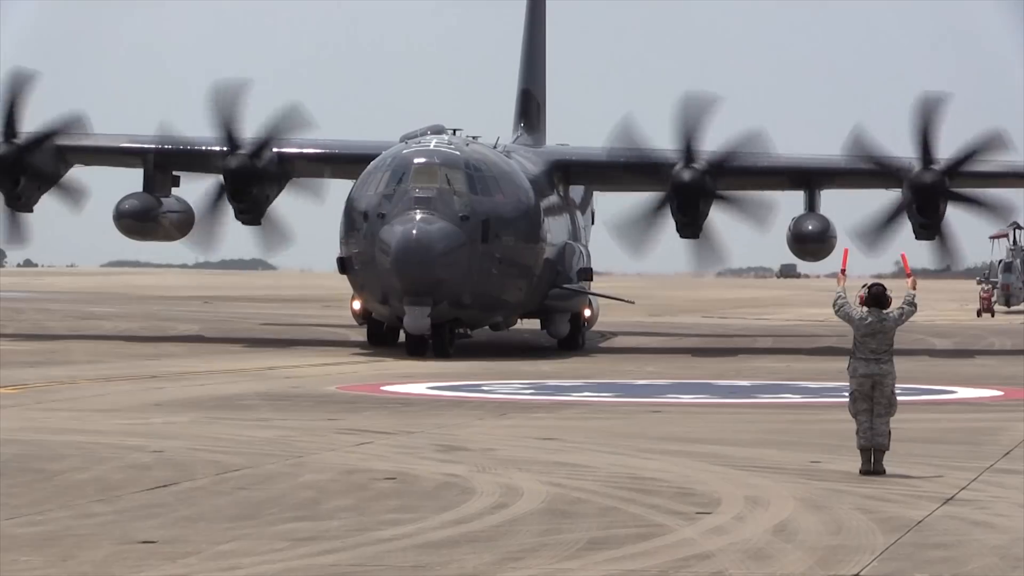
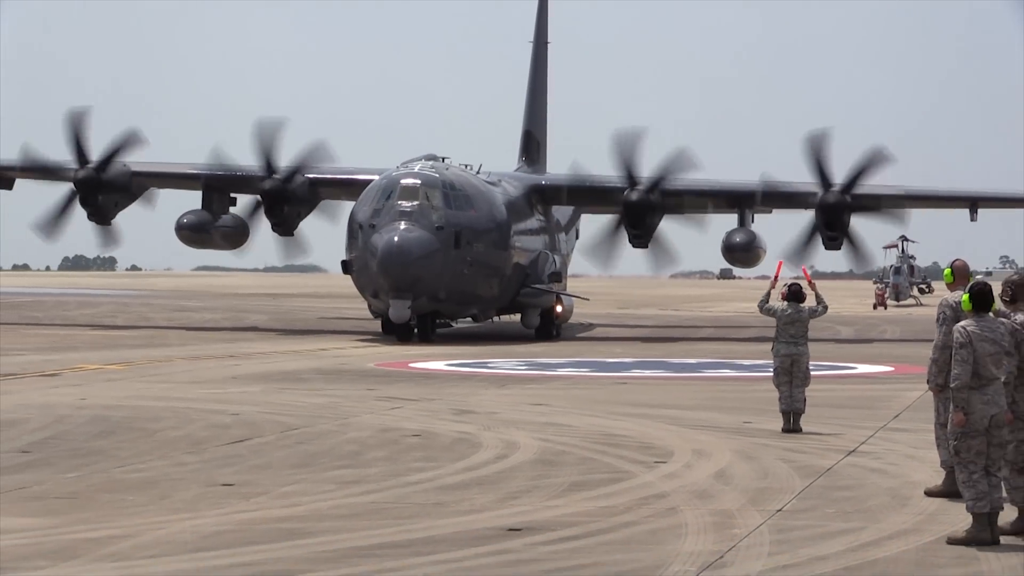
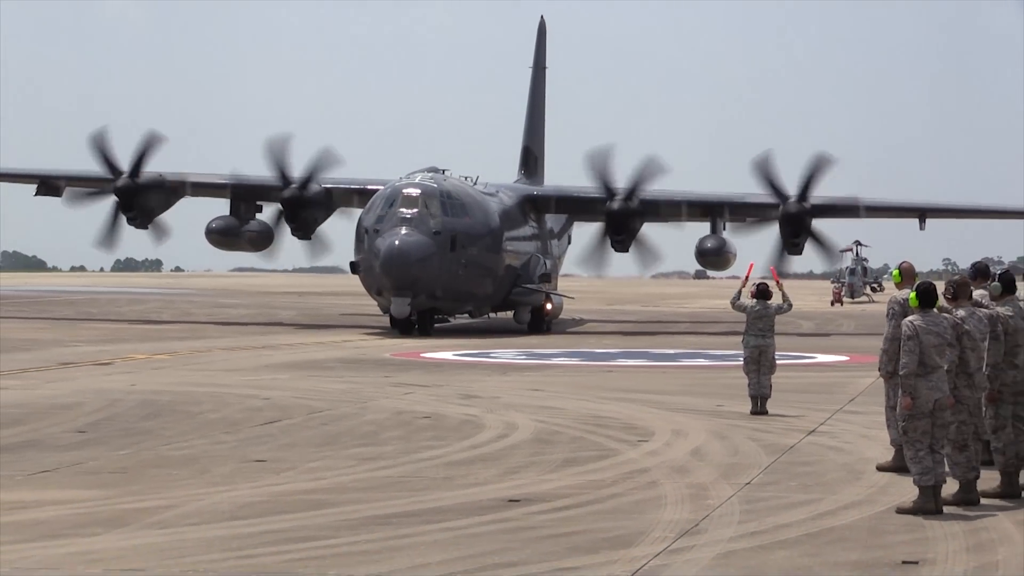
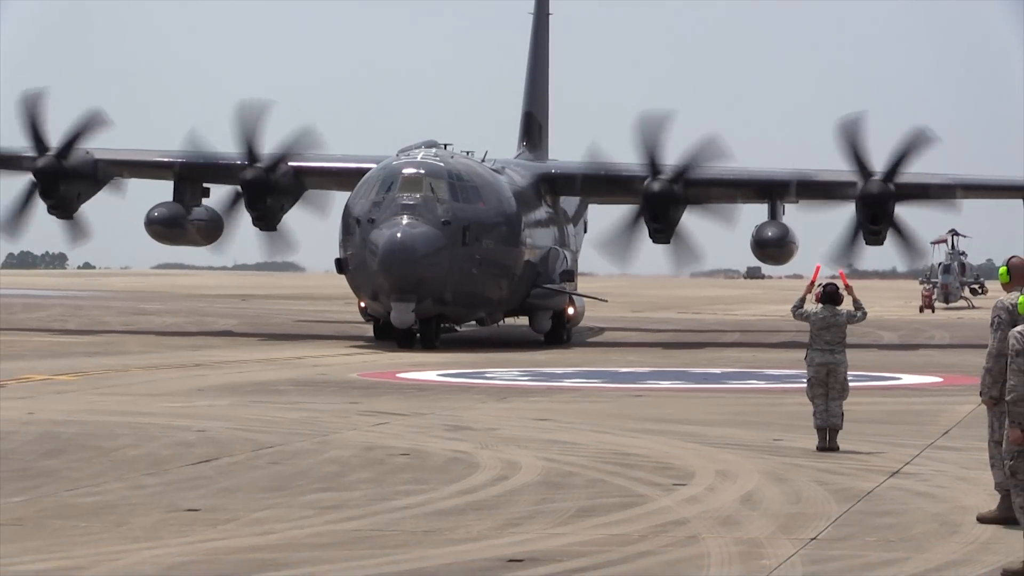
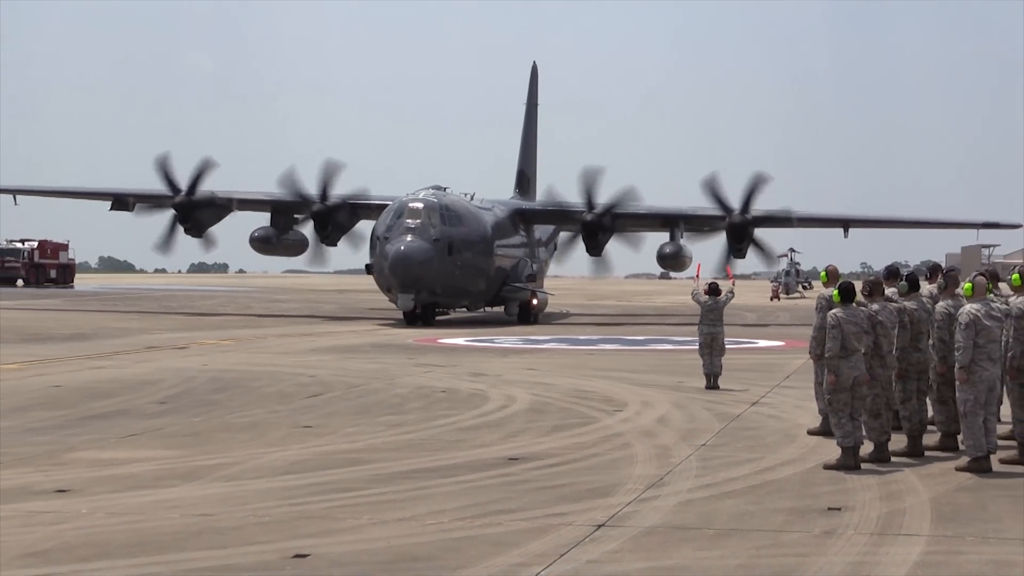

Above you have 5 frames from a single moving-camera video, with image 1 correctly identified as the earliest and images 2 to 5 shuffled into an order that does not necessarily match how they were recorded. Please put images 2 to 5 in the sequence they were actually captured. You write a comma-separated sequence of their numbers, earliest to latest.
4, 2, 3, 5
